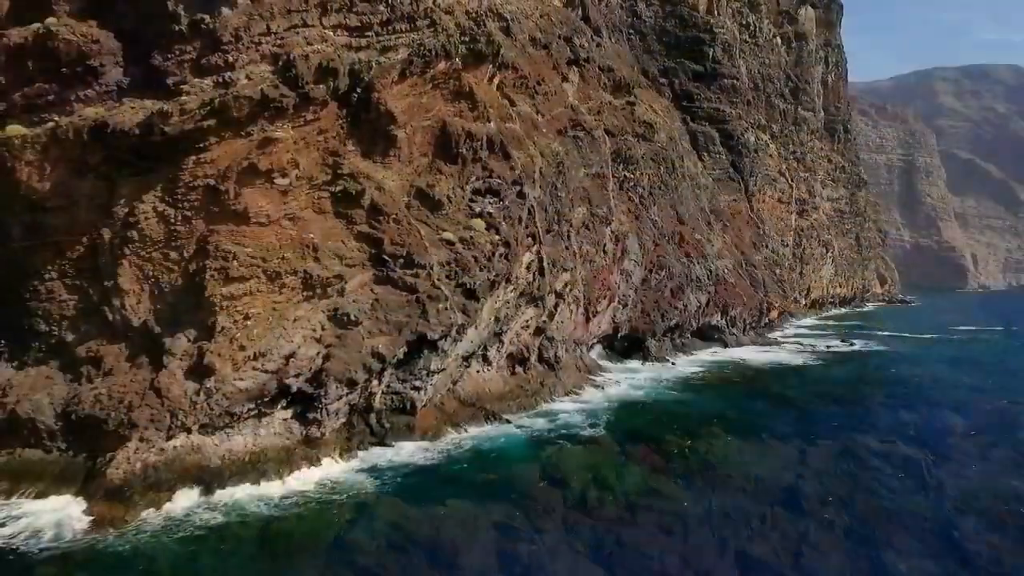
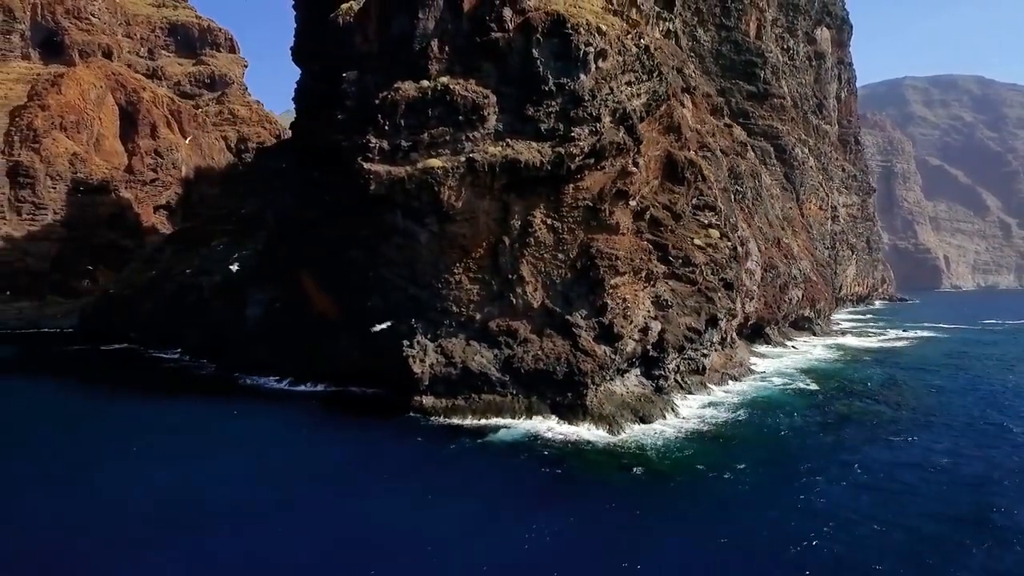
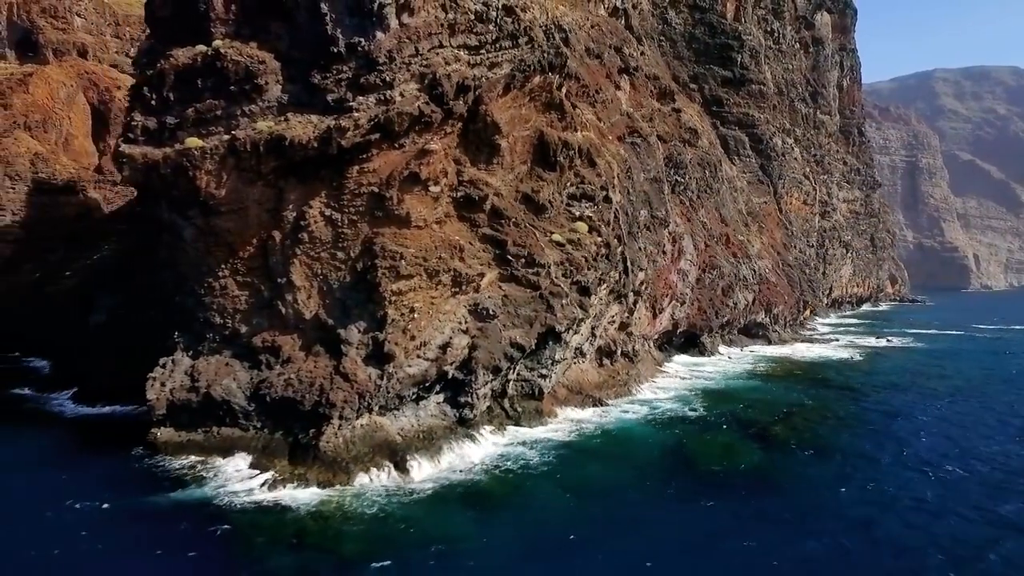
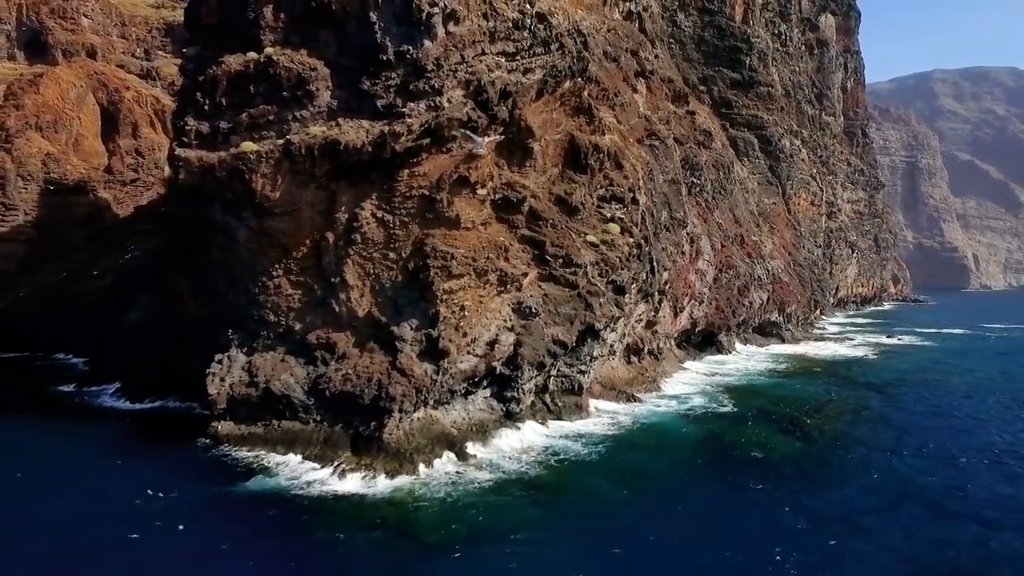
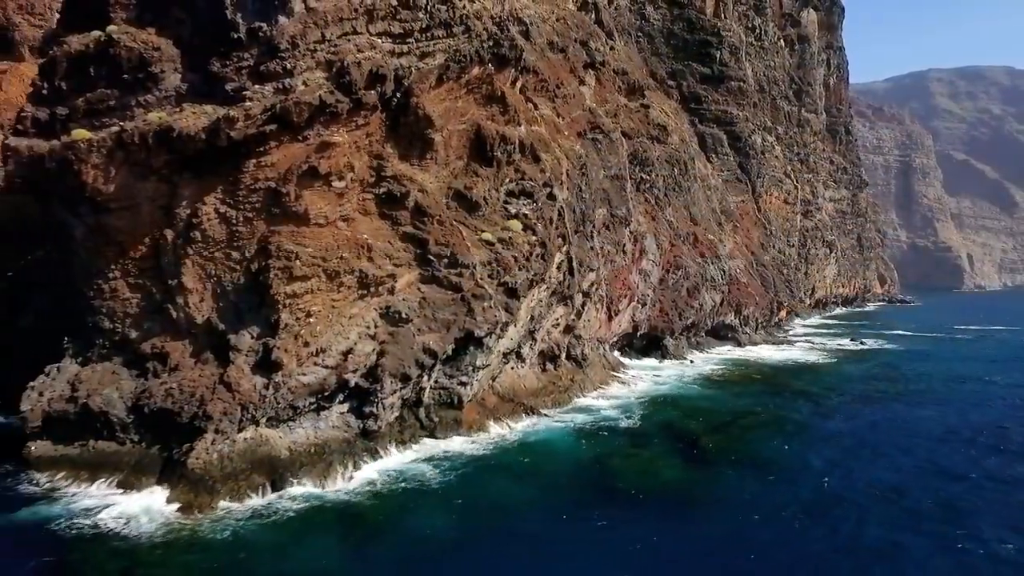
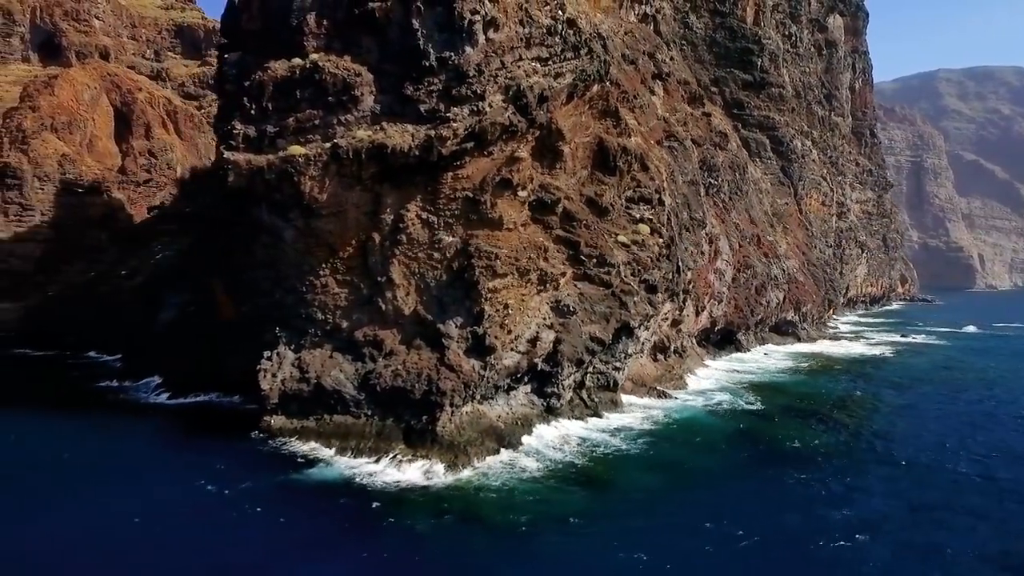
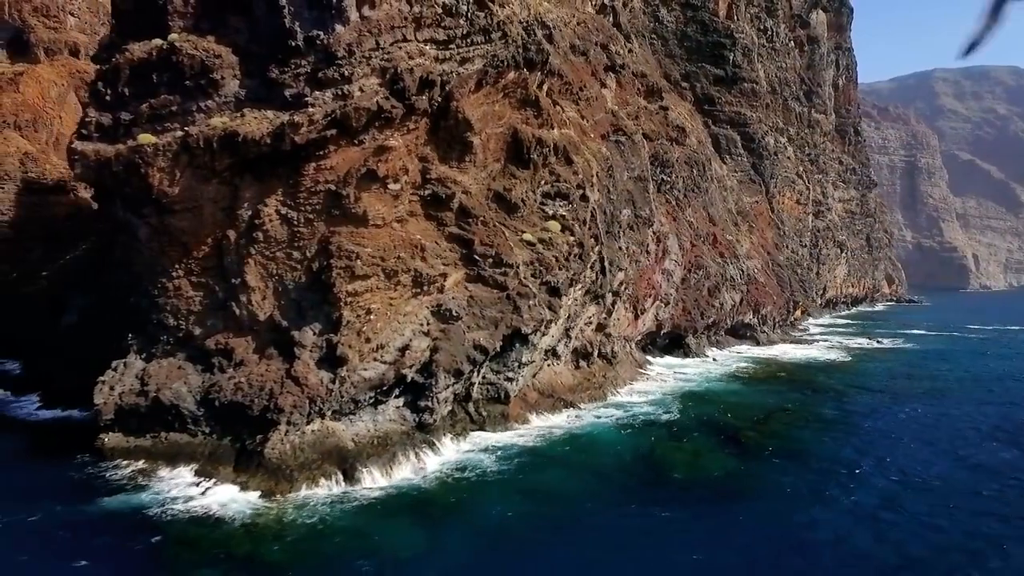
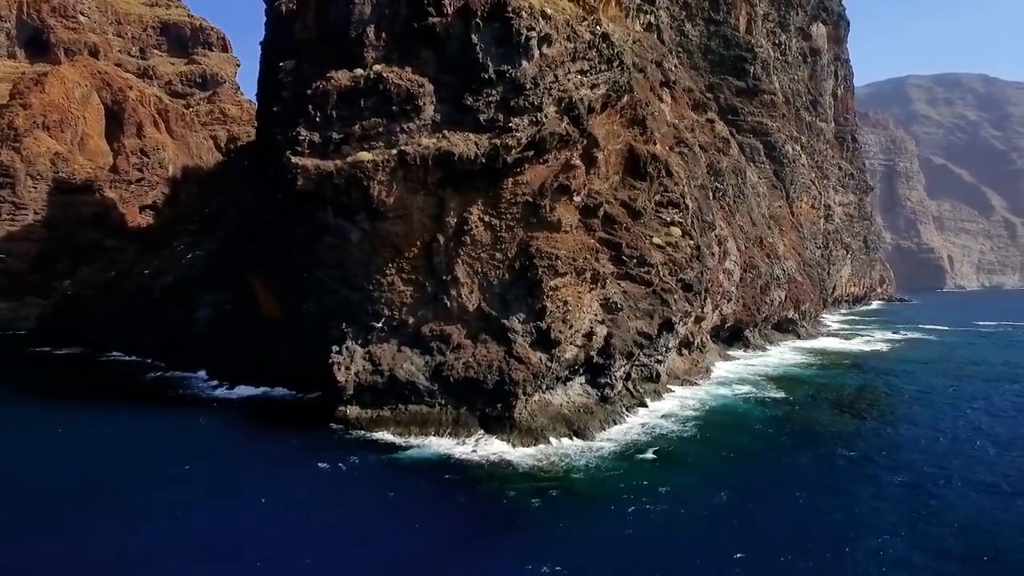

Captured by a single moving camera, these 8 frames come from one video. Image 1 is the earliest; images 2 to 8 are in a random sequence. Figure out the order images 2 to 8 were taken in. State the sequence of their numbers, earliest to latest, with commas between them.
5, 7, 3, 4, 6, 8, 2
